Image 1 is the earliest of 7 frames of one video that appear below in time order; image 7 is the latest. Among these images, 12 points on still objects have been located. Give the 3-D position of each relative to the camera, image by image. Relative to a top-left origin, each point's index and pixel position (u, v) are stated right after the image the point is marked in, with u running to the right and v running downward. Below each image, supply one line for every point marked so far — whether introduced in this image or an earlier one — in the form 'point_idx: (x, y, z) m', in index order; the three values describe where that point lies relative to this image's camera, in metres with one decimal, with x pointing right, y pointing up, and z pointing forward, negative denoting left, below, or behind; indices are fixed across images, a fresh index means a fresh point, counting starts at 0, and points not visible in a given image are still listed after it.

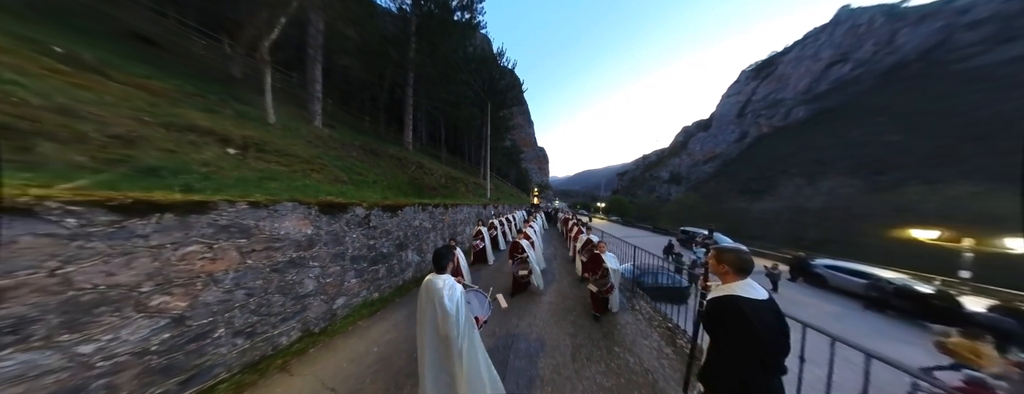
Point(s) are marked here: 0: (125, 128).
0: (-6.3, +1.1, +3.2) m
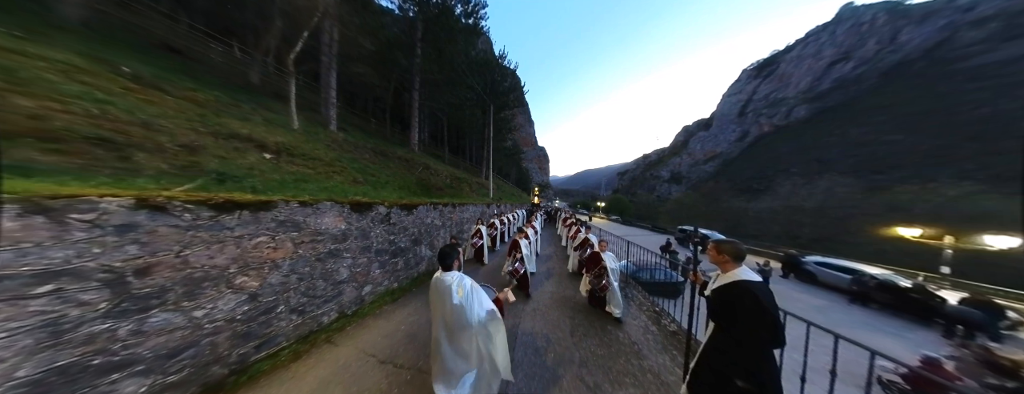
0: (-6.1, +1.1, +3.8) m
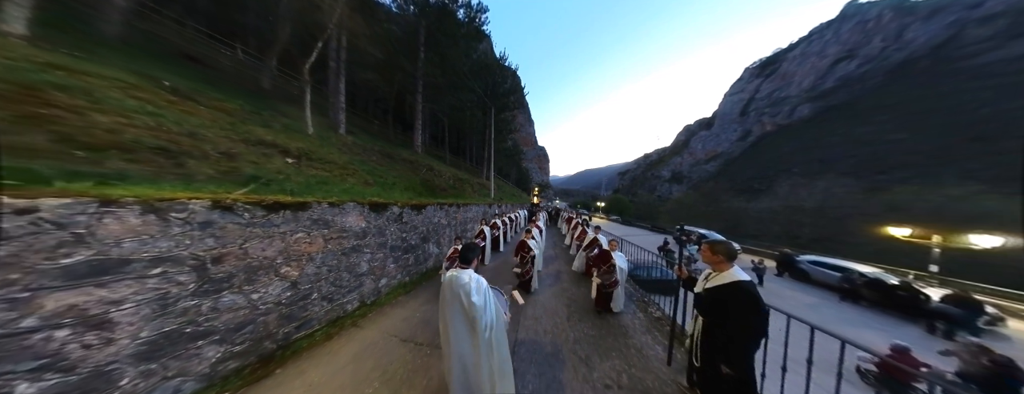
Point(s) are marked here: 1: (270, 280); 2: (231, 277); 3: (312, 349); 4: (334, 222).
0: (-6.1, +1.1, +4.2) m
1: (-3.6, -1.2, +2.9) m
2: (-3.6, -1.0, +2.6) m
3: (-3.2, -2.4, +3.1) m
4: (-3.5, -0.5, +3.9) m
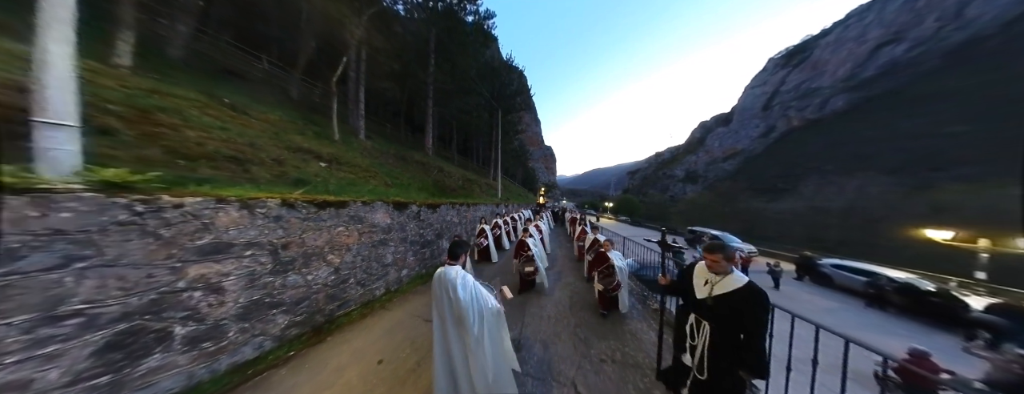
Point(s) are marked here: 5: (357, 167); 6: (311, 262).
0: (-5.9, +1.1, +4.9) m
1: (-3.4, -1.2, +3.5) m
2: (-3.5, -1.0, +3.2) m
3: (-3.0, -2.4, +3.7) m
4: (-3.4, -0.5, +4.5) m
5: (-5.5, +1.1, +7.0) m
6: (-3.5, -1.1, +3.4) m
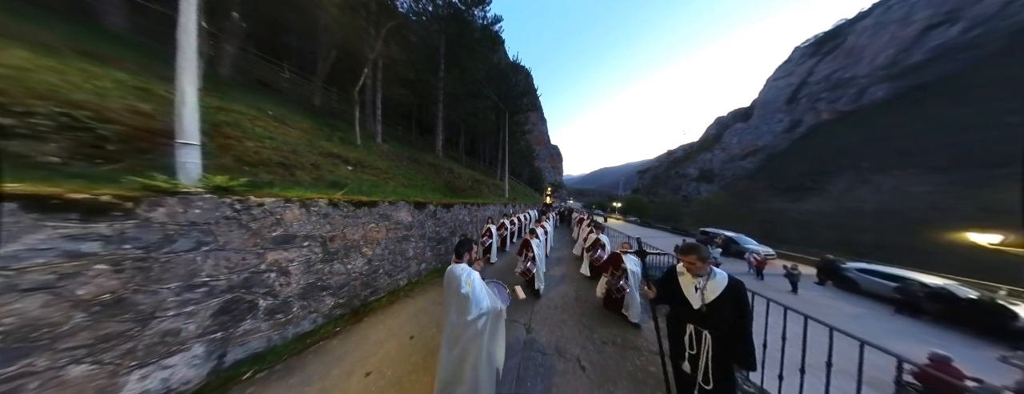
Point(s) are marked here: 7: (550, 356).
0: (-5.6, +1.1, +5.5) m
1: (-3.2, -1.2, +4.1) m
2: (-3.3, -1.0, +3.7) m
3: (-2.8, -2.4, +4.3) m
4: (-3.1, -0.5, +5.1) m
5: (-5.2, +1.0, +7.7) m
6: (-3.2, -1.1, +4.0) m
7: (+0.6, -2.6, +3.2) m
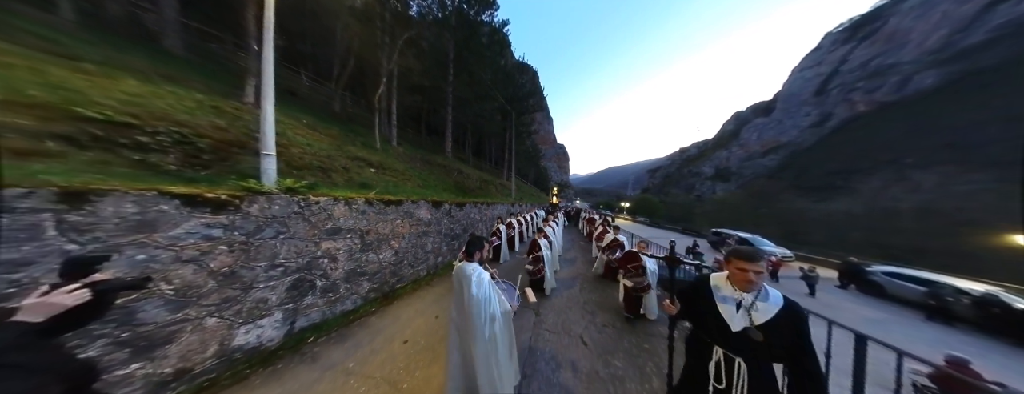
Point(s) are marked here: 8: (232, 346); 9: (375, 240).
0: (-5.4, +1.1, +6.2) m
1: (-3.0, -1.2, +4.7) m
2: (-3.1, -1.0, +4.3) m
3: (-2.6, -2.4, +4.8) m
4: (-2.9, -0.5, +5.6) m
5: (-4.9, +1.1, +8.3) m
6: (-3.0, -1.1, +4.5) m
7: (+0.8, -2.5, +3.7) m
8: (-3.3, -1.8, +2.3) m
9: (-3.0, -1.0, +4.4) m
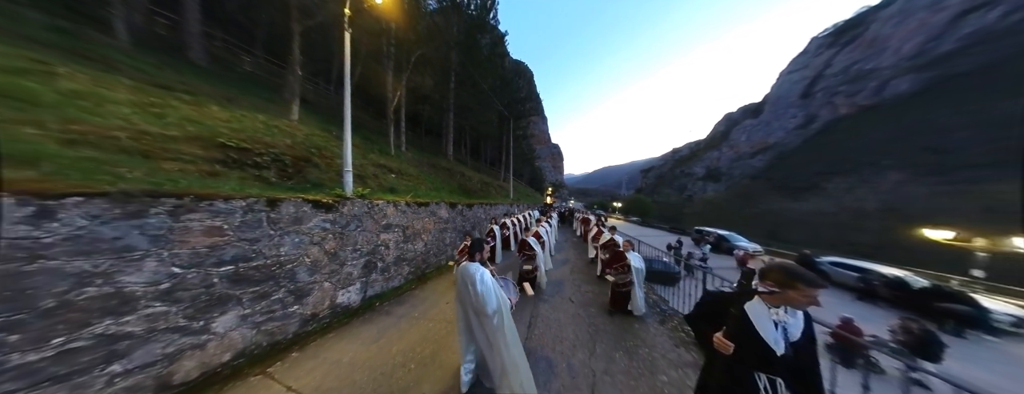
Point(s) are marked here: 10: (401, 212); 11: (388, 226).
0: (-5.2, +1.0, +7.2) m
1: (-2.8, -1.3, +5.8) m
2: (-2.9, -1.1, +5.4) m
3: (-2.4, -2.5, +5.9) m
4: (-2.7, -0.6, +6.7) m
5: (-4.8, +1.0, +9.3) m
6: (-2.9, -1.2, +5.6) m
7: (+1.0, -2.6, +4.9) m
8: (-3.1, -1.8, +3.4) m
9: (-2.9, -1.1, +5.5) m
10: (-3.0, -0.4, +5.1) m
11: (-3.0, -0.7, +4.6) m
